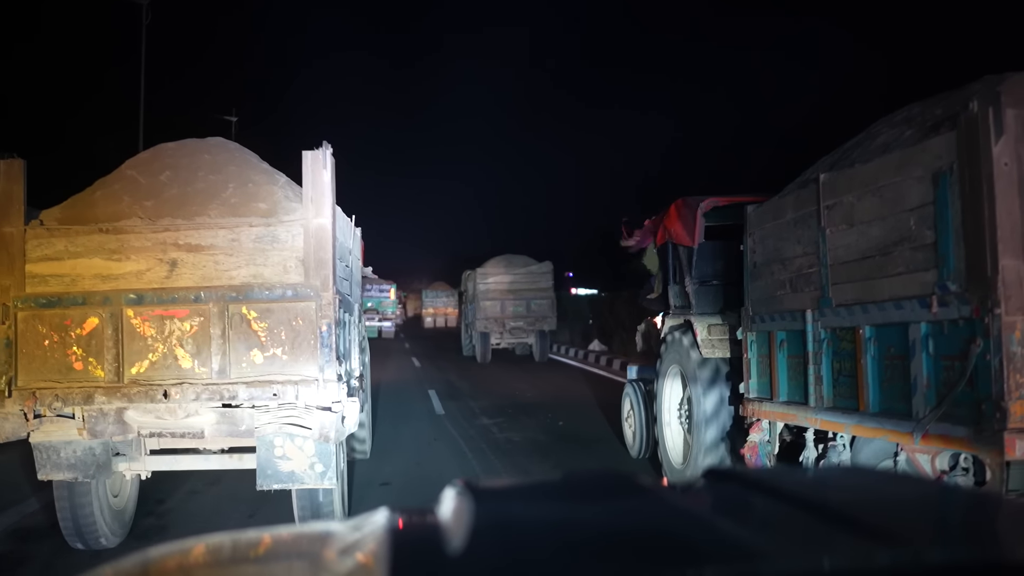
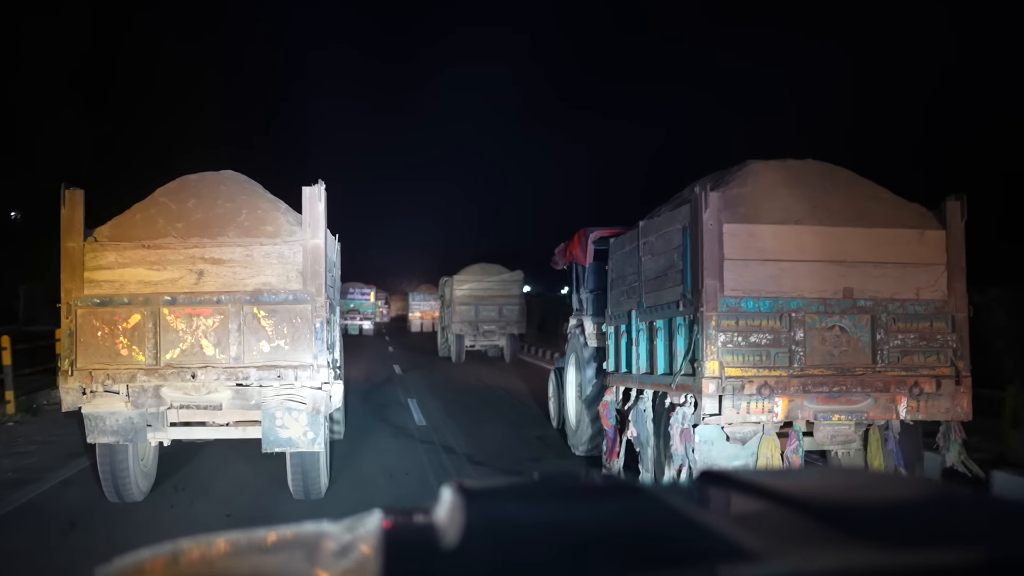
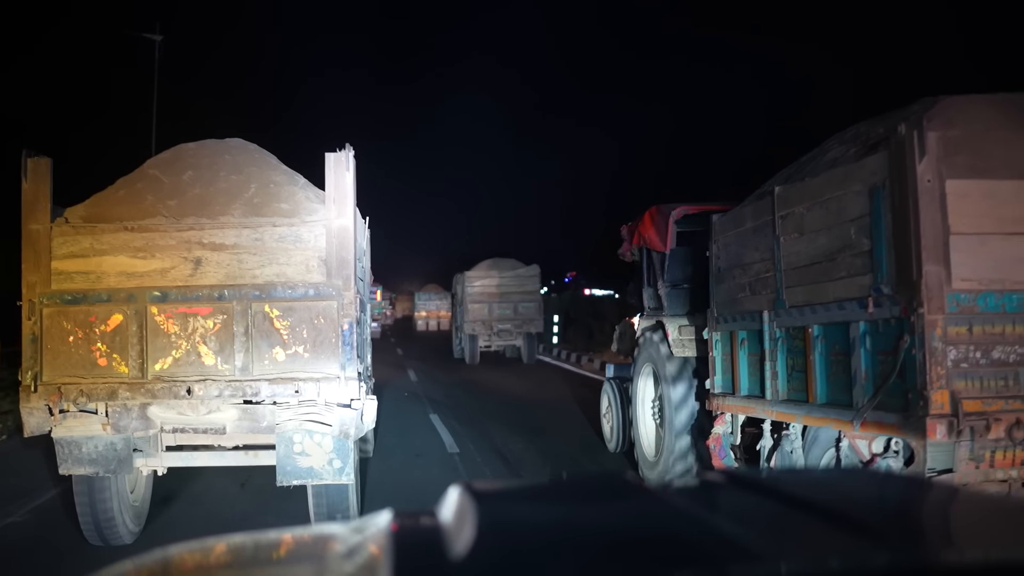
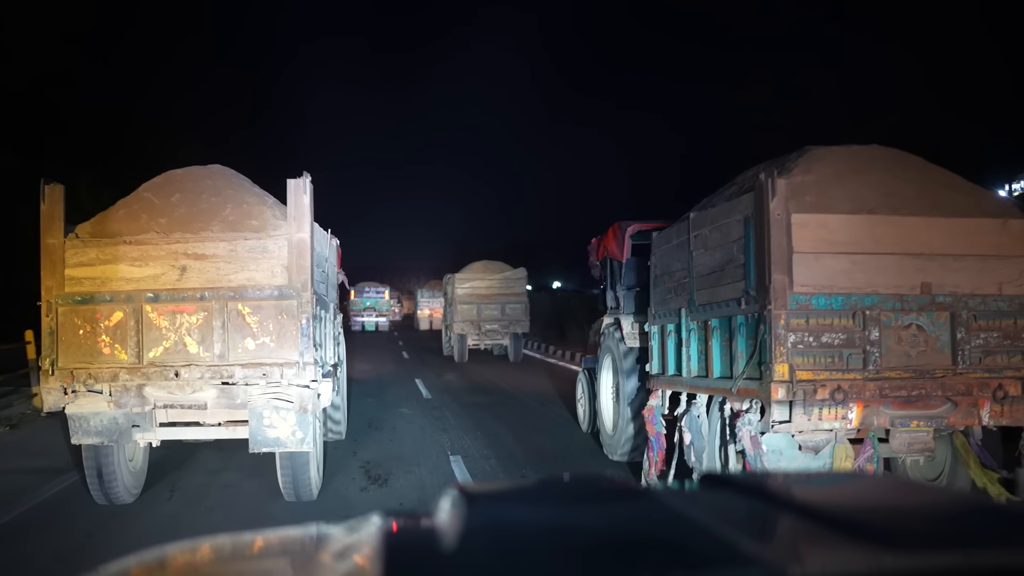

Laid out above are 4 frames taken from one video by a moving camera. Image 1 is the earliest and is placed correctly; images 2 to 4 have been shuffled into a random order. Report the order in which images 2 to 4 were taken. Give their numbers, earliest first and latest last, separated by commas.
3, 2, 4
